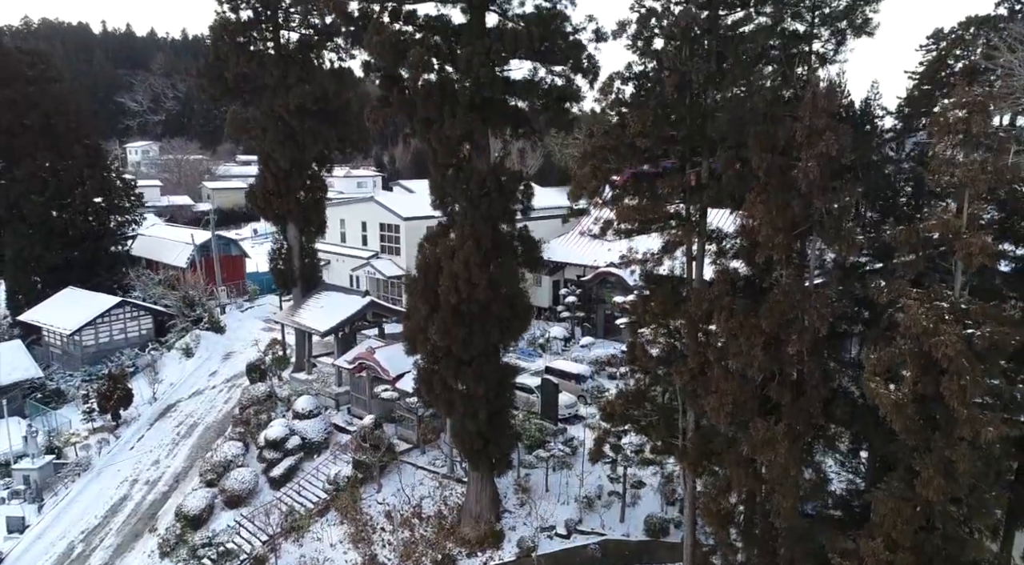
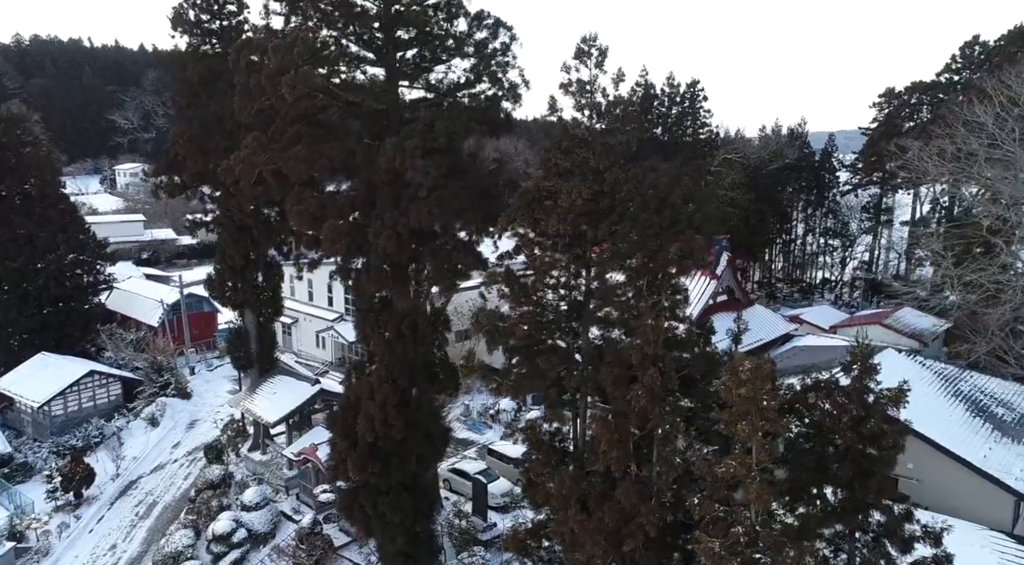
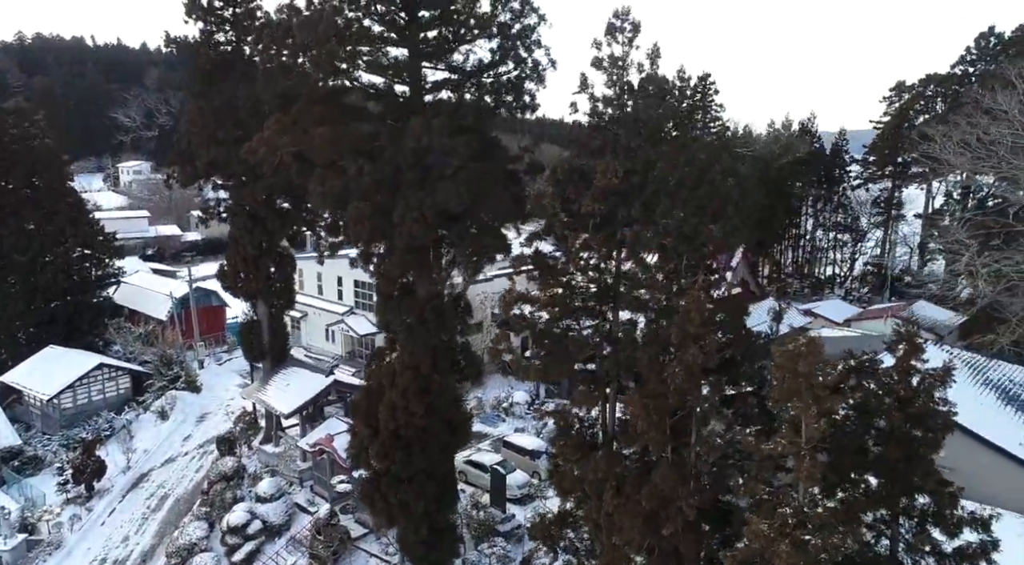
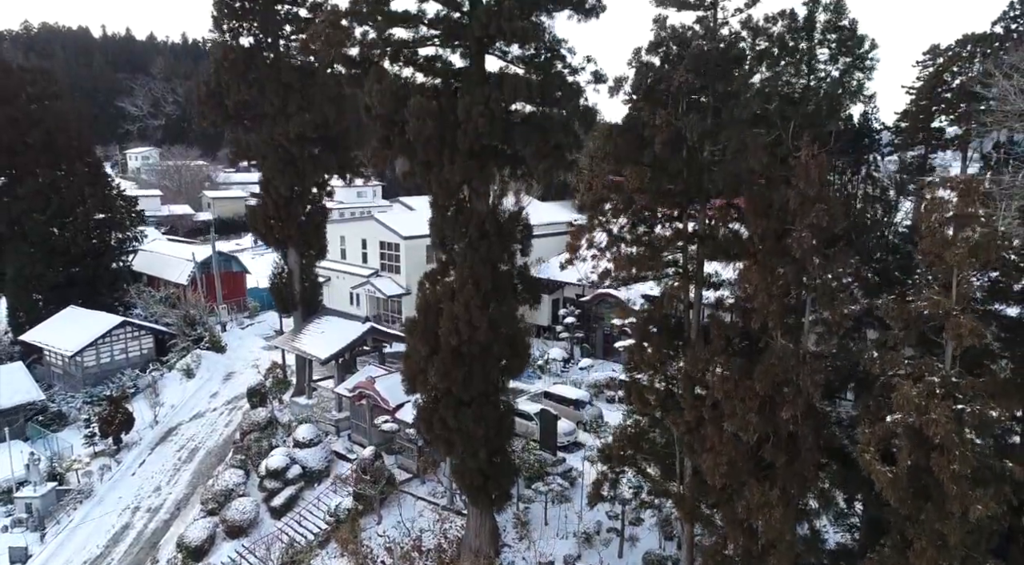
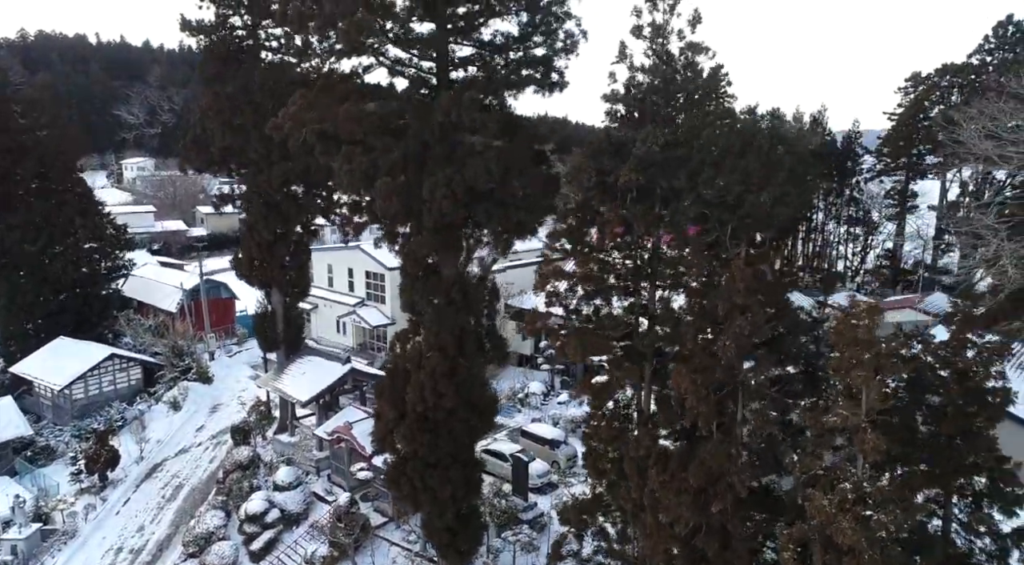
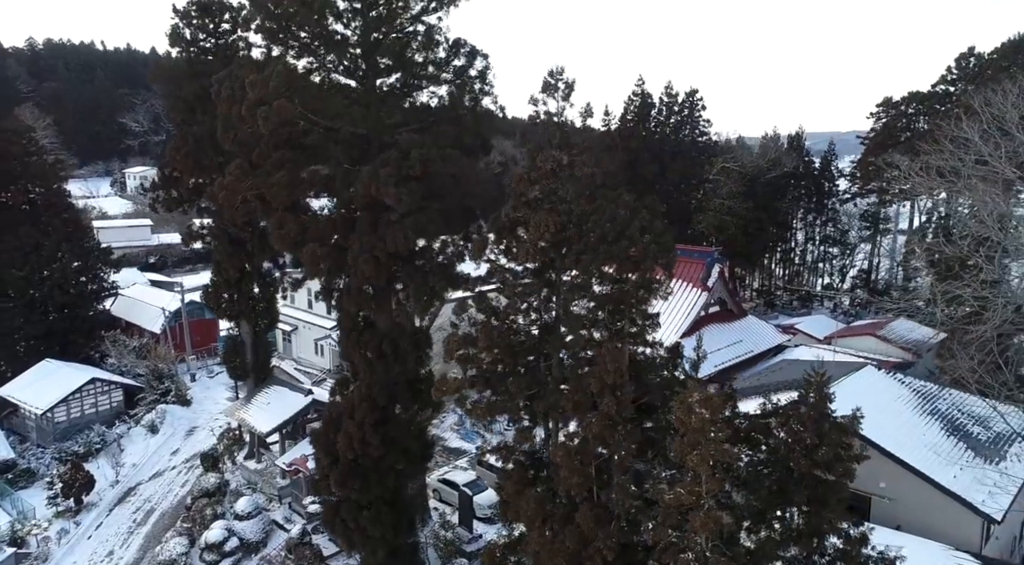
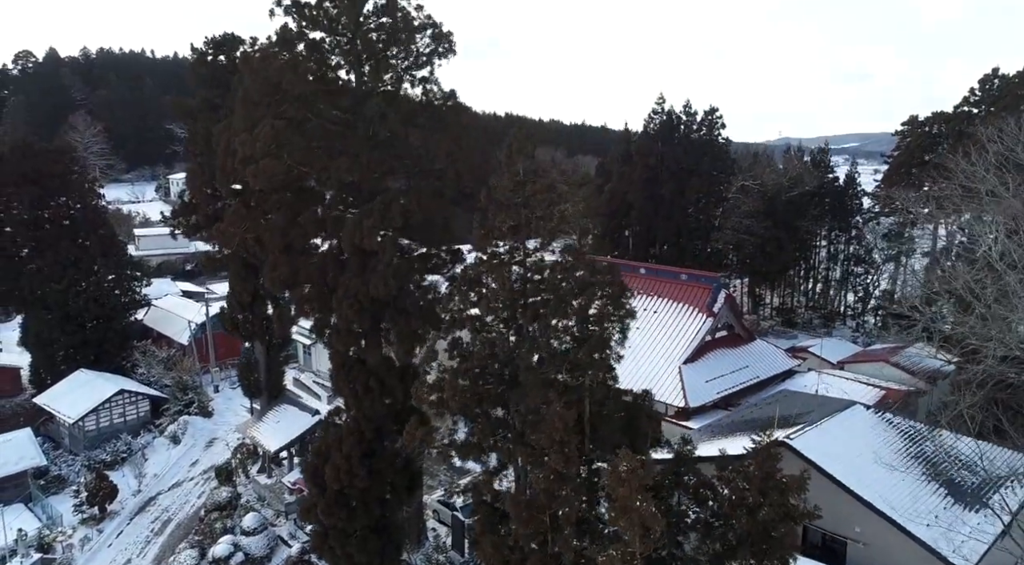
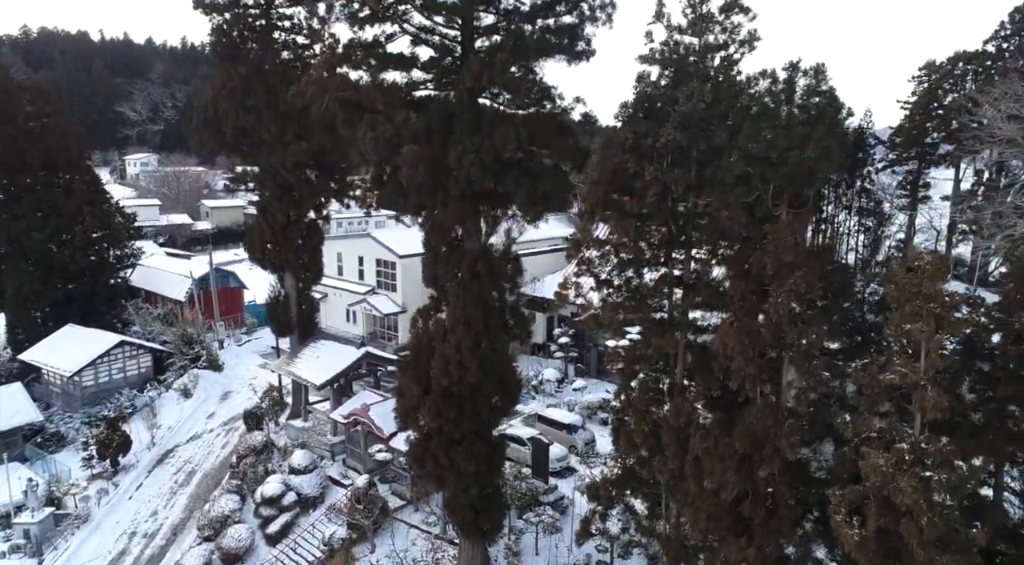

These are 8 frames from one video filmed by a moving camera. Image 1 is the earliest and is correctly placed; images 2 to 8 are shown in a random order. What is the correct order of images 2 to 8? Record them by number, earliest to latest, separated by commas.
4, 8, 5, 3, 2, 6, 7
